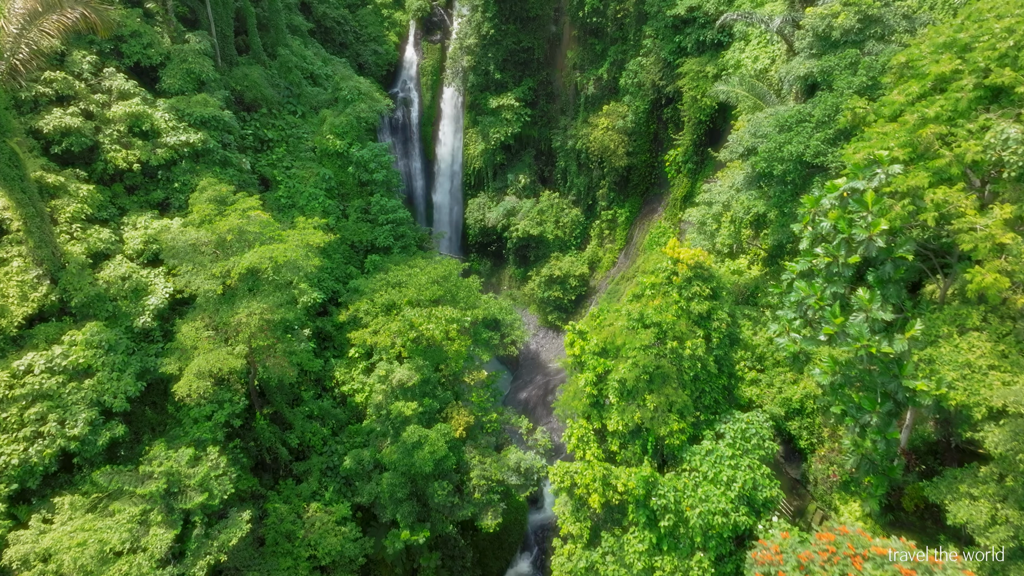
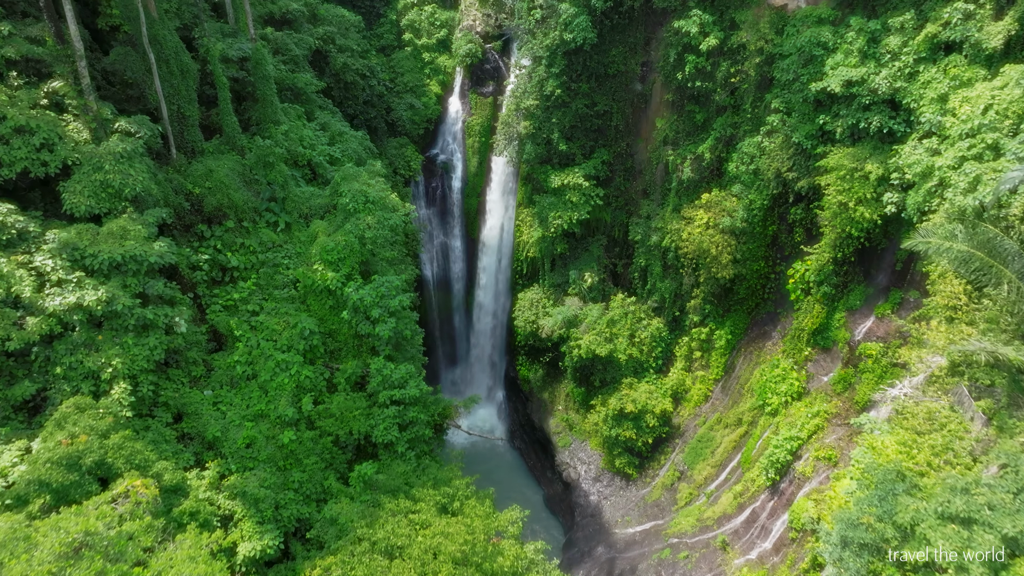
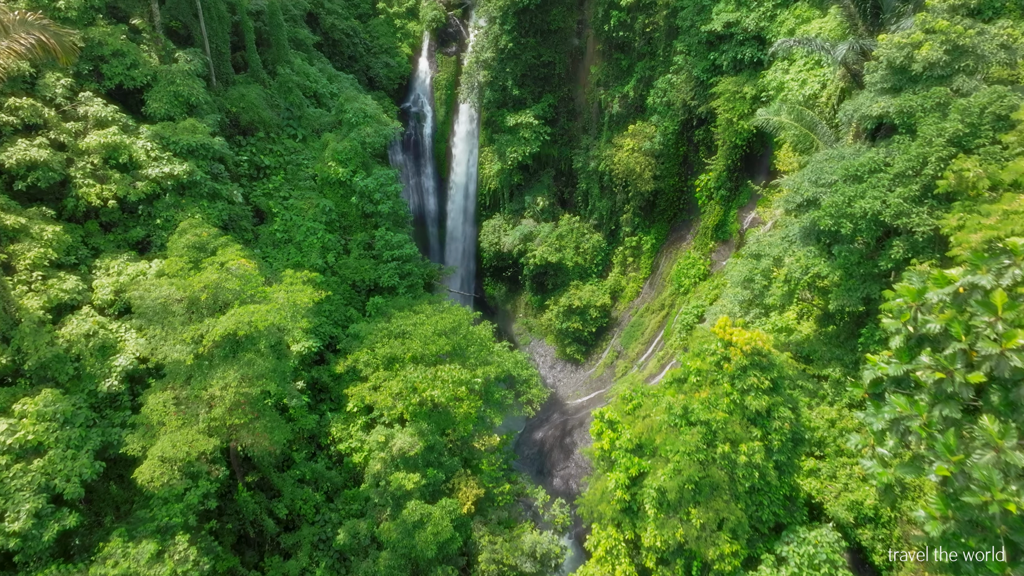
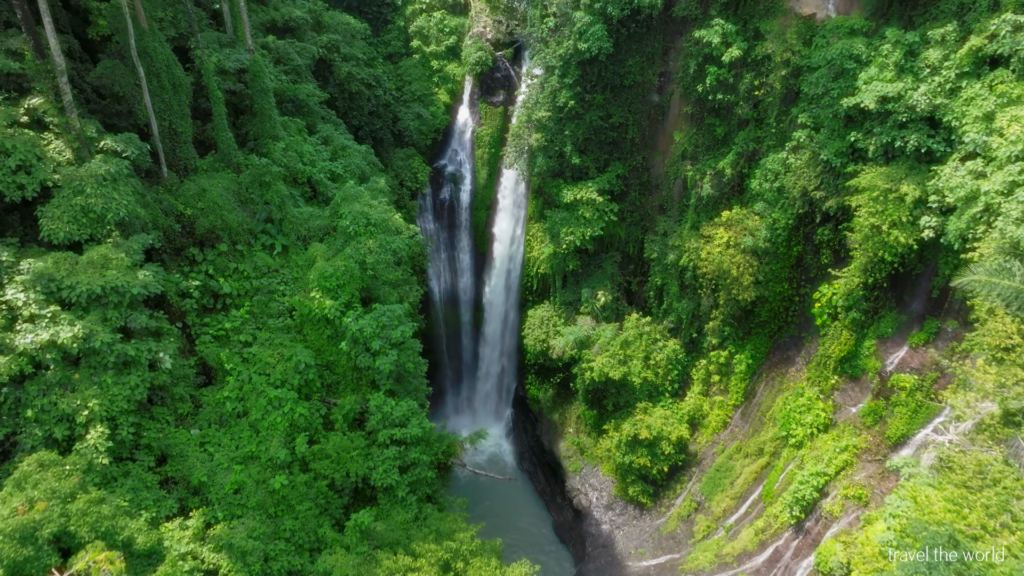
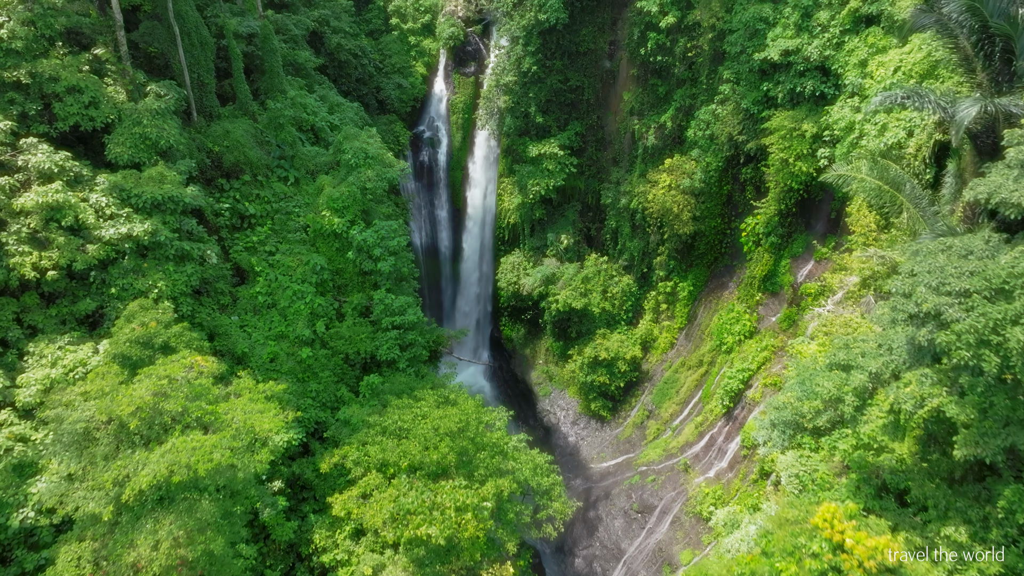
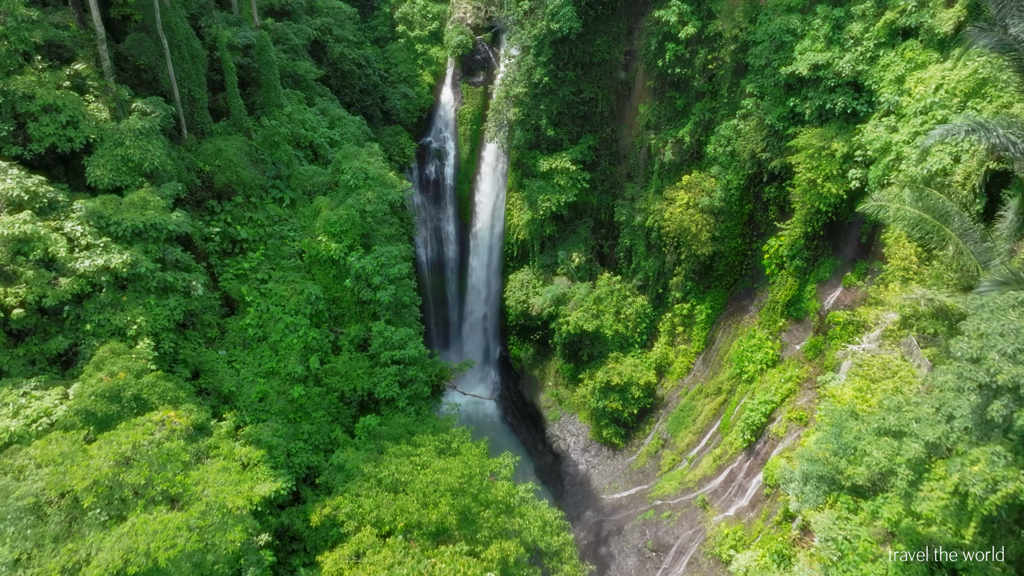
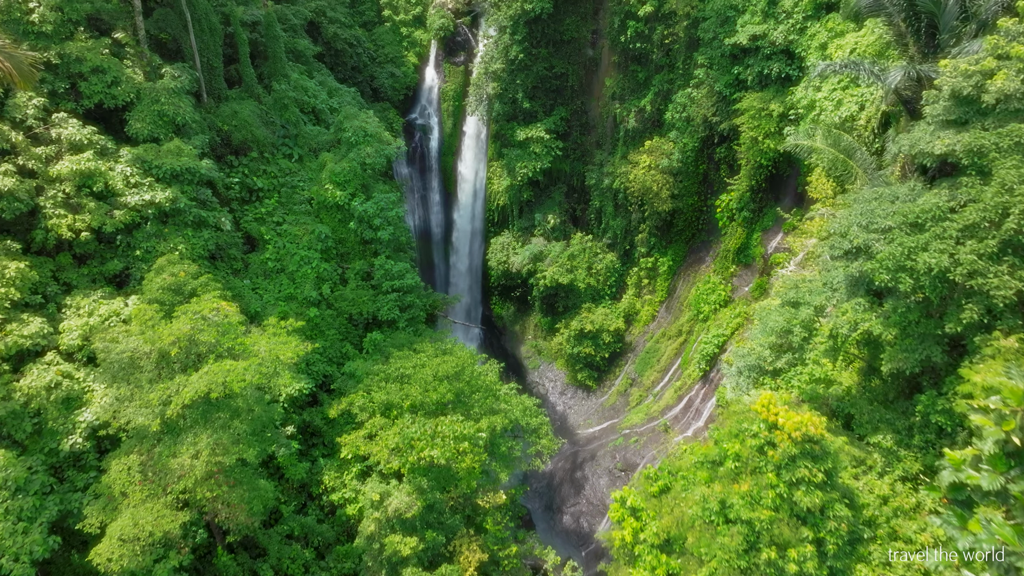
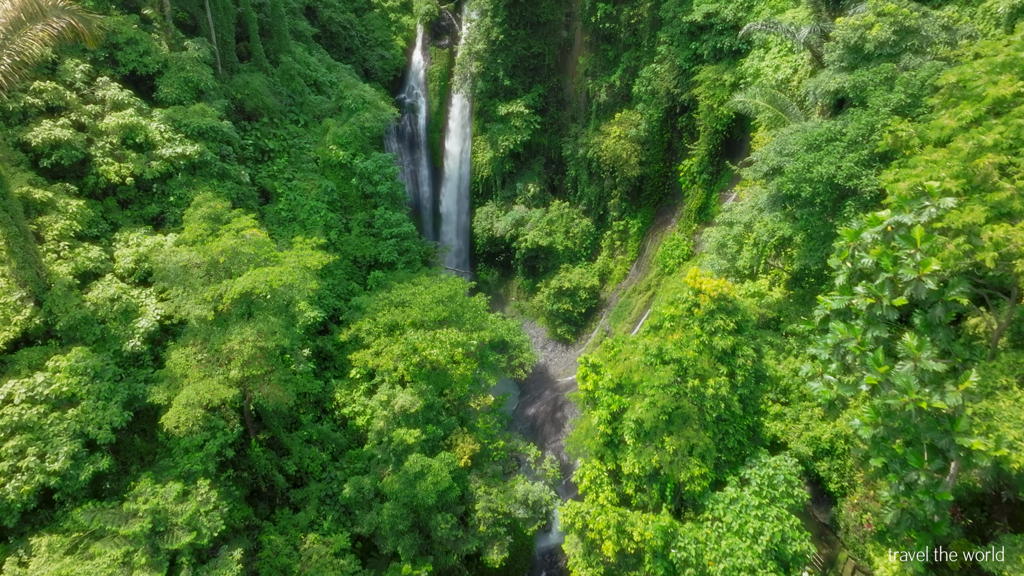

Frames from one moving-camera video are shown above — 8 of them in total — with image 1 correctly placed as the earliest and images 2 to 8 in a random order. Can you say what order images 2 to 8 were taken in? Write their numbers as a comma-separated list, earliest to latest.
8, 3, 7, 5, 6, 2, 4
